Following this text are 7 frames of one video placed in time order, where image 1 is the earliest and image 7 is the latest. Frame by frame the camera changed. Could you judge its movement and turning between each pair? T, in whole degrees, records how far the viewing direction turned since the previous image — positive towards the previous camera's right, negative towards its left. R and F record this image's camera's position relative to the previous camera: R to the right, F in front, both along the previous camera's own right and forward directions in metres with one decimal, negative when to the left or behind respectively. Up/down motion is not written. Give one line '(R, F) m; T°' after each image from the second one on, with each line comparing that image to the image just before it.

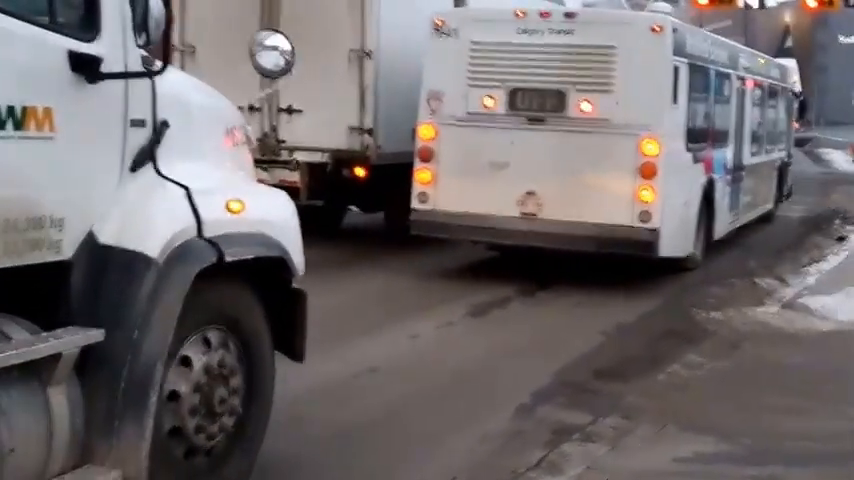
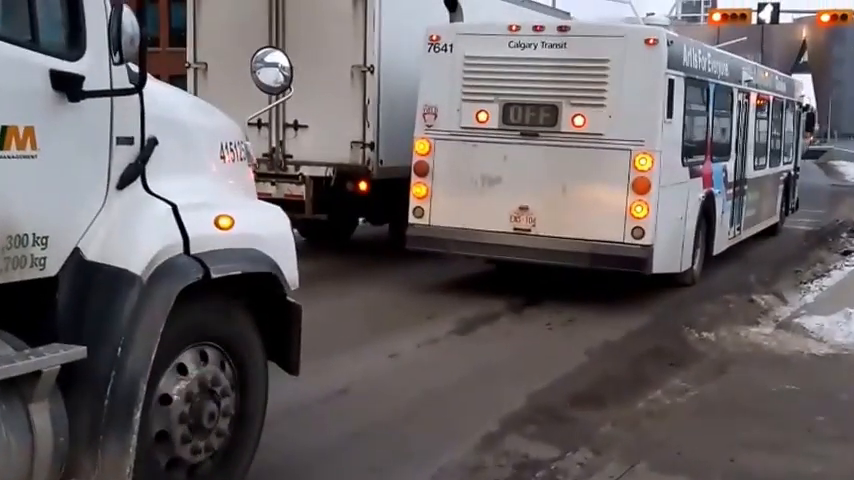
(+0.3, 0.0) m; -1°
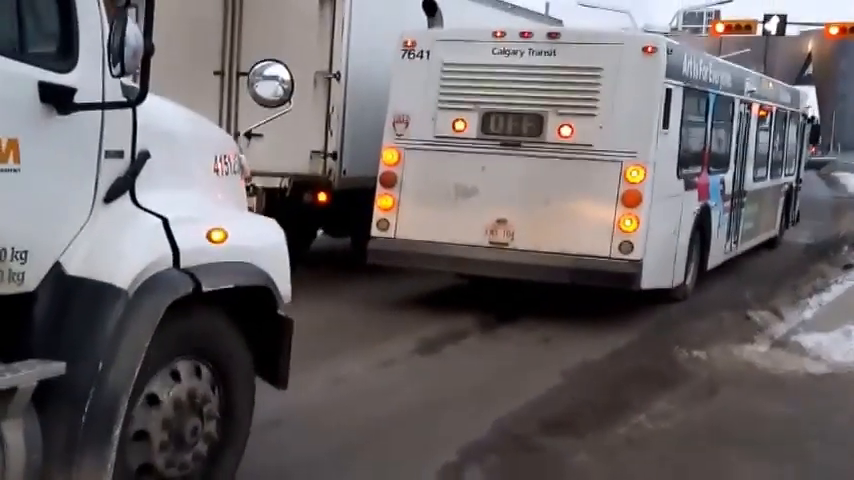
(+0.3, +0.5) m; 0°
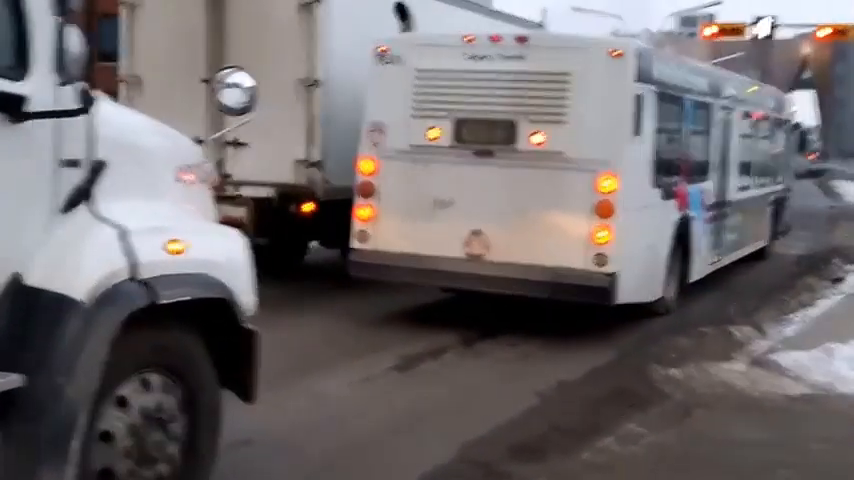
(+0.3, +0.3) m; 0°
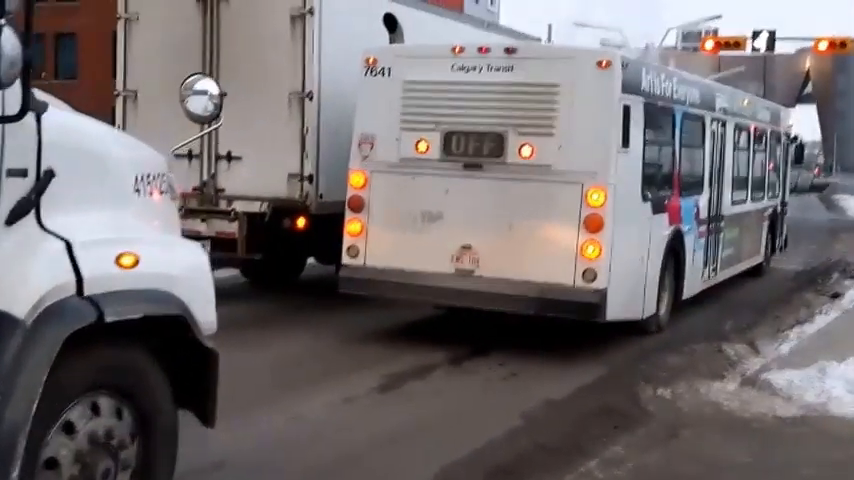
(+0.1, +0.2) m; 0°
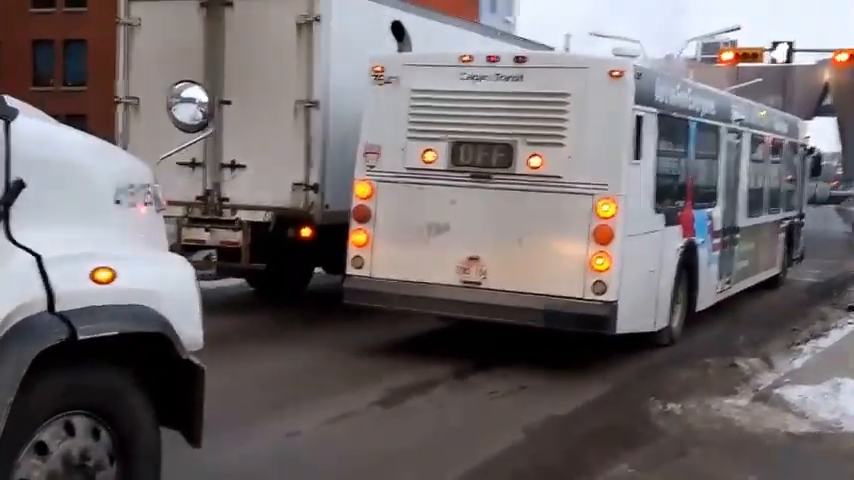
(+0.1, +0.1) m; -1°
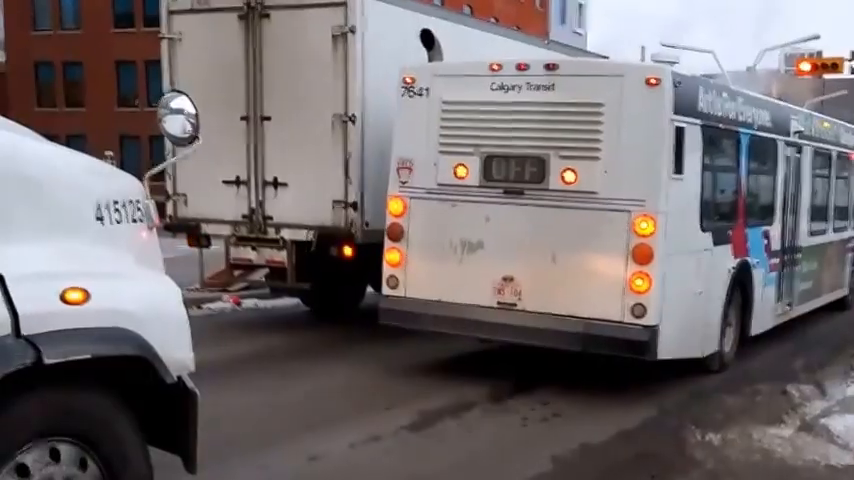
(+0.4, +0.4) m; -4°
